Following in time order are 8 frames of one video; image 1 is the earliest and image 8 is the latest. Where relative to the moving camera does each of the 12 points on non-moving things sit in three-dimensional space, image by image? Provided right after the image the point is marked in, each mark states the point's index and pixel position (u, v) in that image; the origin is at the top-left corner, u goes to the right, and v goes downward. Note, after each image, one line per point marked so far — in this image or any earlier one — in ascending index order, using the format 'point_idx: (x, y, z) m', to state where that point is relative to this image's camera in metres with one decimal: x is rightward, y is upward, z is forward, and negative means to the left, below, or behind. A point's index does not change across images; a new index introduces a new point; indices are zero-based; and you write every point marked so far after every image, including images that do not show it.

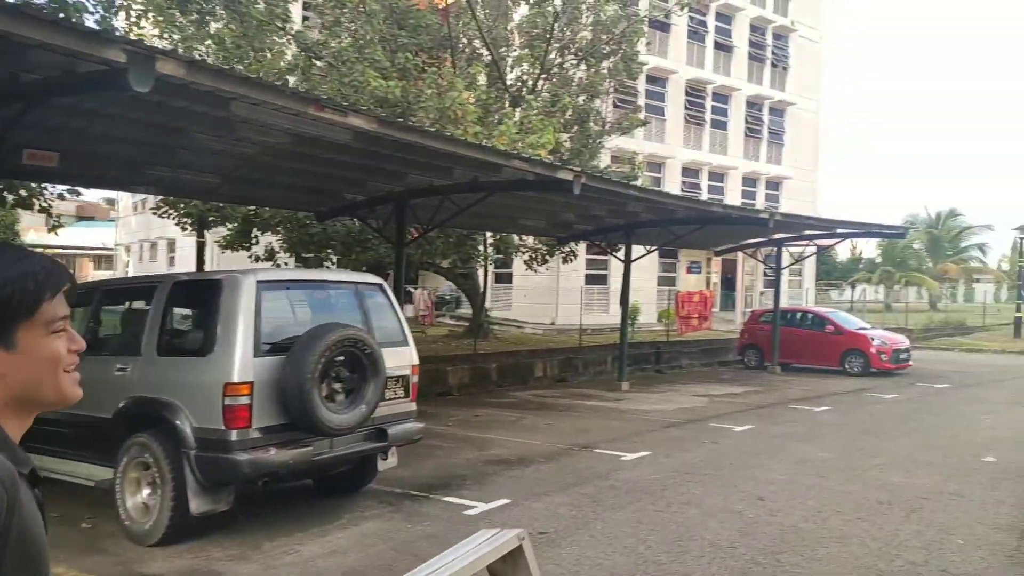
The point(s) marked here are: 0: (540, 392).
0: (+0.6, -2.1, +14.8) m
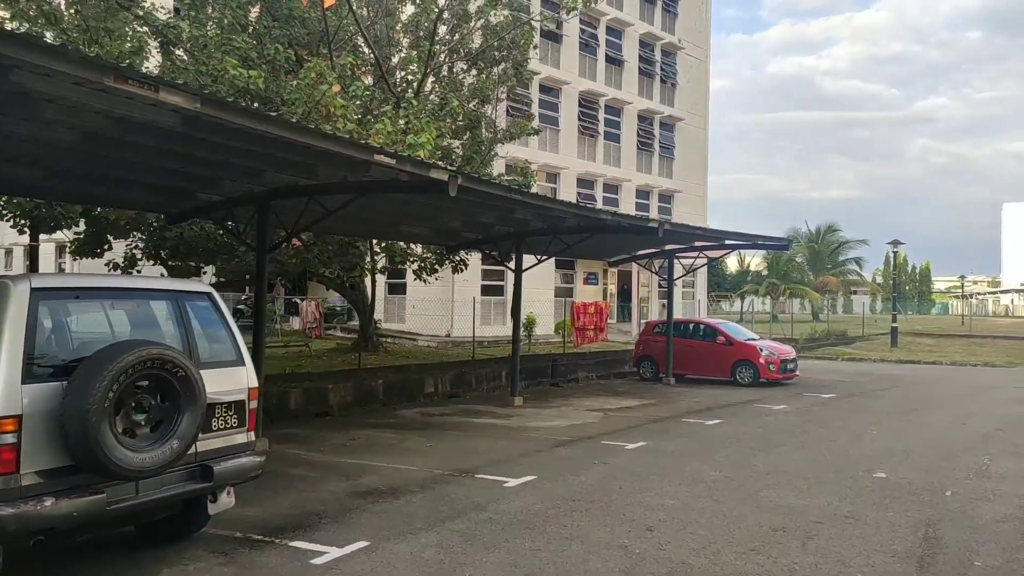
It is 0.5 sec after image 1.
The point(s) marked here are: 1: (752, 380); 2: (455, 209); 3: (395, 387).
0: (-1.6, -2.3, +13.9) m
1: (+5.8, -2.2, +17.7) m
2: (-1.0, +1.3, +12.1) m
3: (-2.5, -2.1, +15.3) m
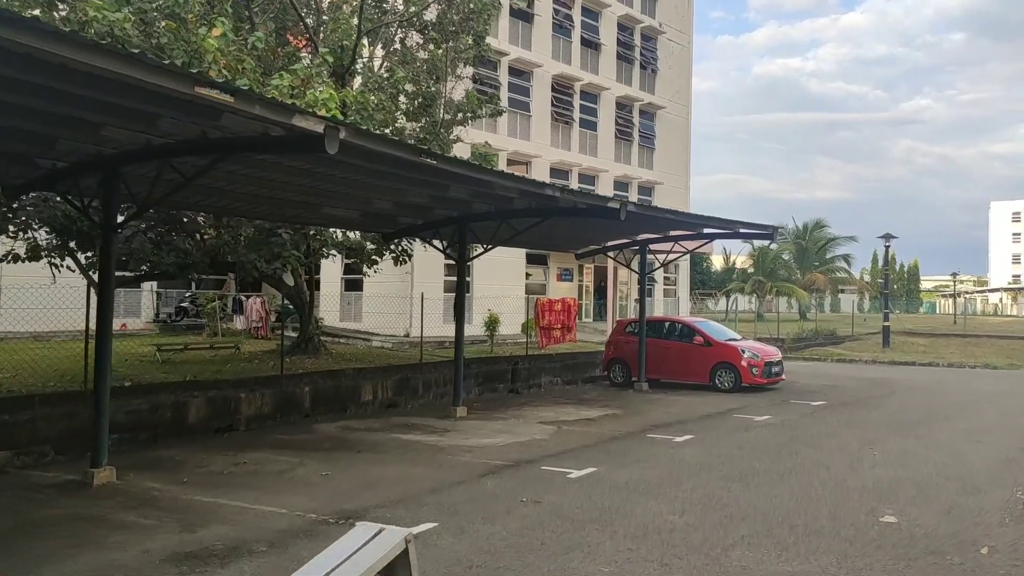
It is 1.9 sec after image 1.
0: (-2.6, -2.2, +11.9) m
1: (+4.8, -2.1, +15.8) m
2: (-1.9, +1.4, +10.1) m
3: (-3.4, -2.0, +13.4) m
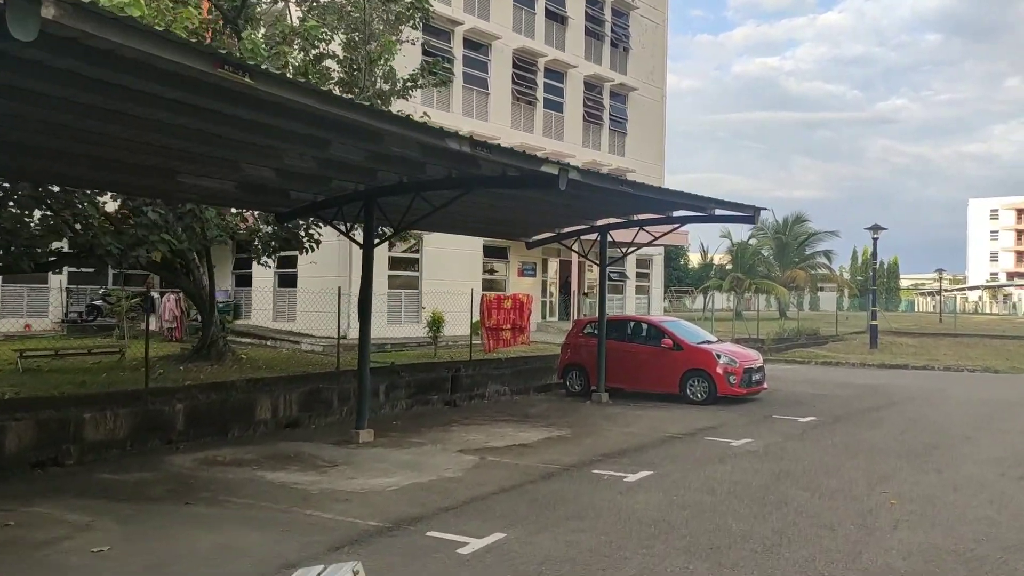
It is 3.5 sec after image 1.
0: (-3.7, -2.1, +9.3) m
1: (+3.6, -2.0, +13.5) m
2: (-3.0, +1.6, +7.6) m
3: (-4.6, -1.8, +10.8) m
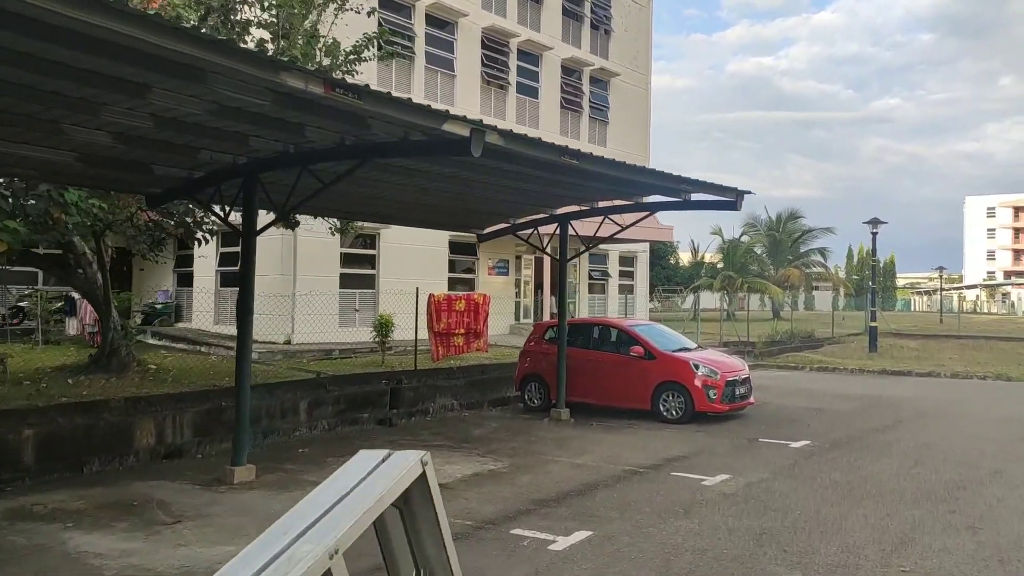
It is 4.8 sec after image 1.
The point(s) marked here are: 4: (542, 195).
0: (-4.5, -2.1, +7.3) m
1: (+2.7, -2.0, +11.5) m
2: (-3.8, +1.6, +5.6) m
3: (-5.5, -1.8, +8.8) m
4: (+0.4, +1.5, +11.2) m
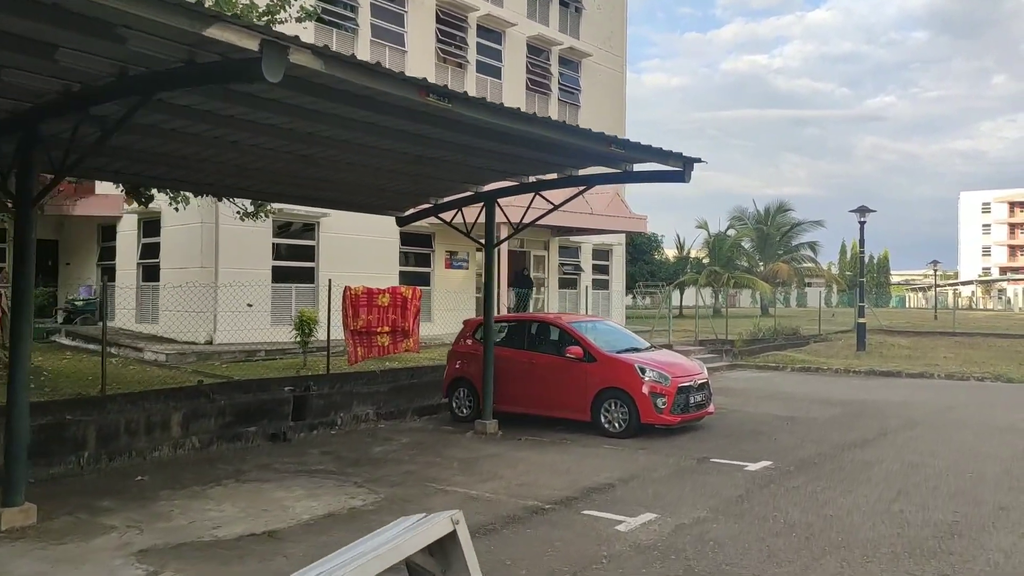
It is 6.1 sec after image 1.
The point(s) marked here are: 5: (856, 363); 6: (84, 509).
0: (-5.7, -2.0, +5.5) m
1: (+1.5, -1.8, +9.7) m
2: (-5.0, +1.7, +3.7) m
3: (-6.6, -1.7, +6.9) m
4: (-0.8, +1.7, +9.4) m
5: (+8.9, -1.9, +18.8) m
6: (-3.8, -1.9, +6.4) m
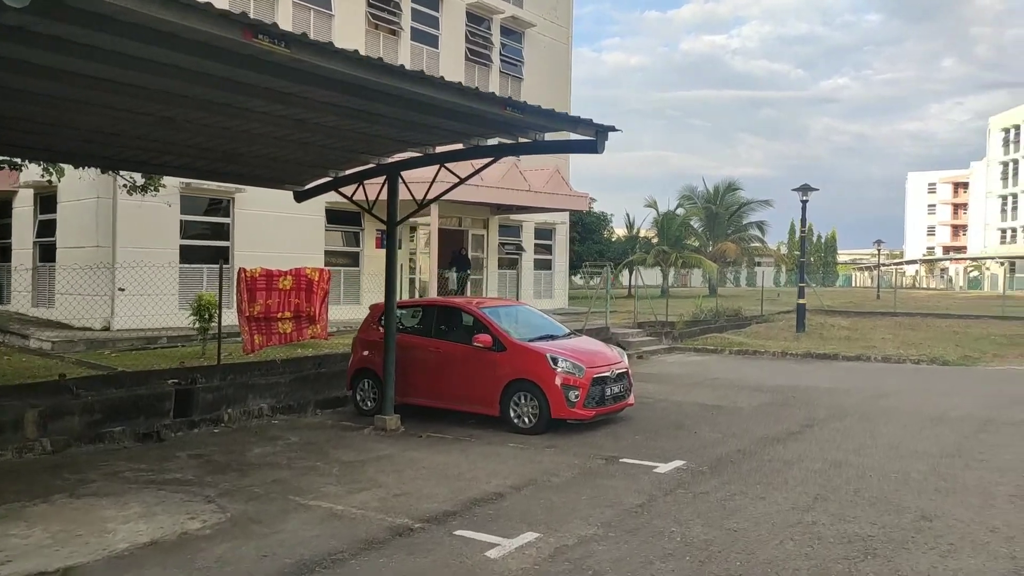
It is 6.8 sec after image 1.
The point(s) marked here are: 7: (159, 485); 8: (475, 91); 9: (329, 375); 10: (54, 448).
0: (-6.6, -1.9, +4.3) m
1: (+0.3, -1.6, +8.9) m
2: (-5.9, +1.7, +2.5) m
3: (-7.7, -1.6, +5.7) m
4: (-2.0, +1.9, +8.4) m
5: (+7.1, -1.4, +18.4) m
6: (-4.8, -1.8, +5.4) m
7: (-3.3, -1.8, +6.8) m
8: (-0.2, +1.8, +7.1) m
9: (-2.8, -1.4, +11.4) m
10: (-5.3, -1.9, +8.5) m
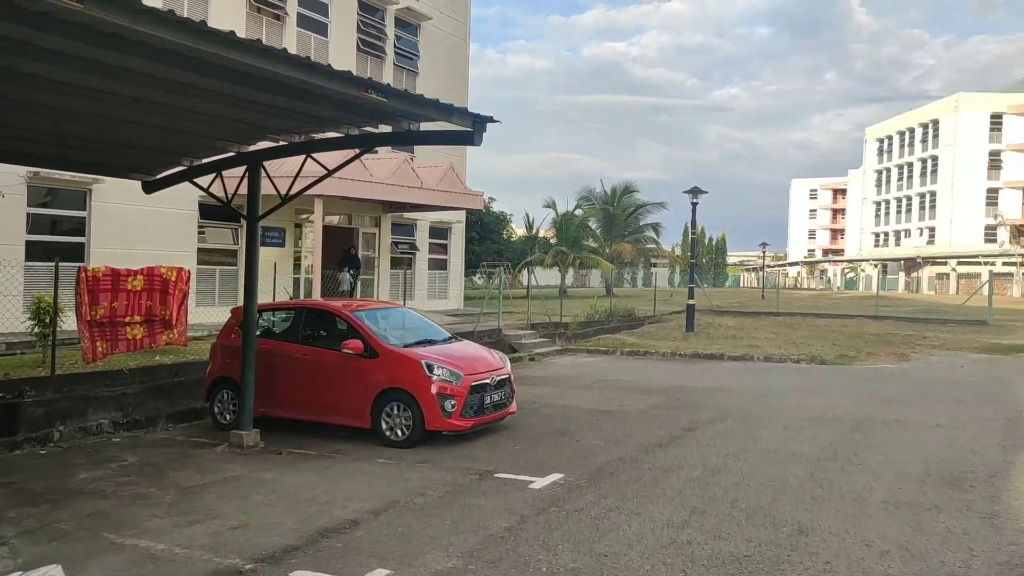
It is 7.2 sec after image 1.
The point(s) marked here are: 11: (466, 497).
0: (-7.4, -1.9, +2.8) m
1: (-1.1, -1.6, +8.3) m
2: (-6.4, +1.7, +1.1) m
3: (-8.6, -1.6, +4.0) m
4: (-3.3, +1.9, +7.4) m
5: (+4.4, -1.5, +18.6) m
6: (-5.8, -1.8, +4.1) m
7: (-4.4, -1.9, +5.7) m
8: (-1.4, +1.8, +6.4) m
9: (-4.6, -1.4, +10.4) m
10: (-6.6, -1.9, +7.2) m
11: (-0.4, -1.8, +6.4) m
